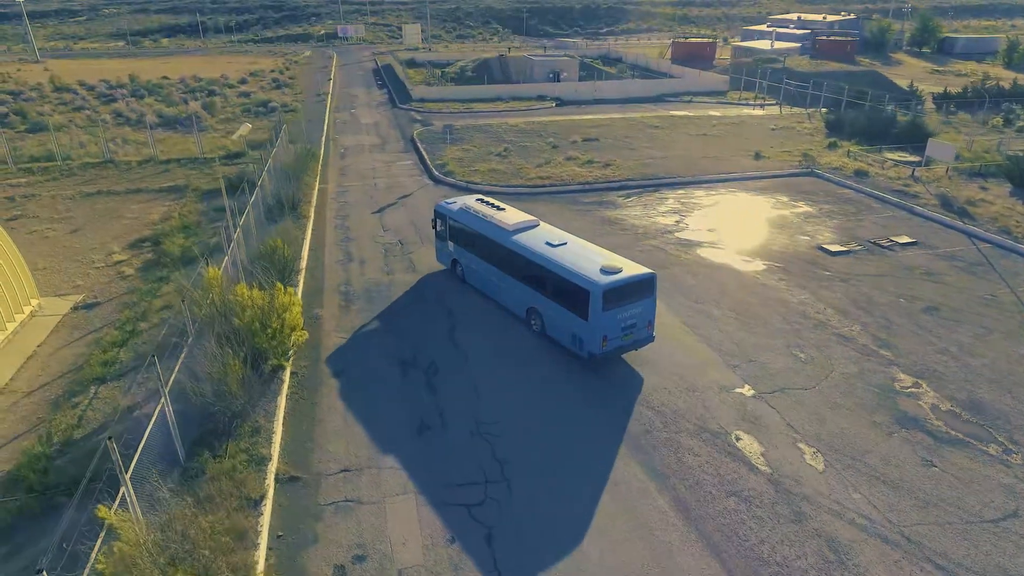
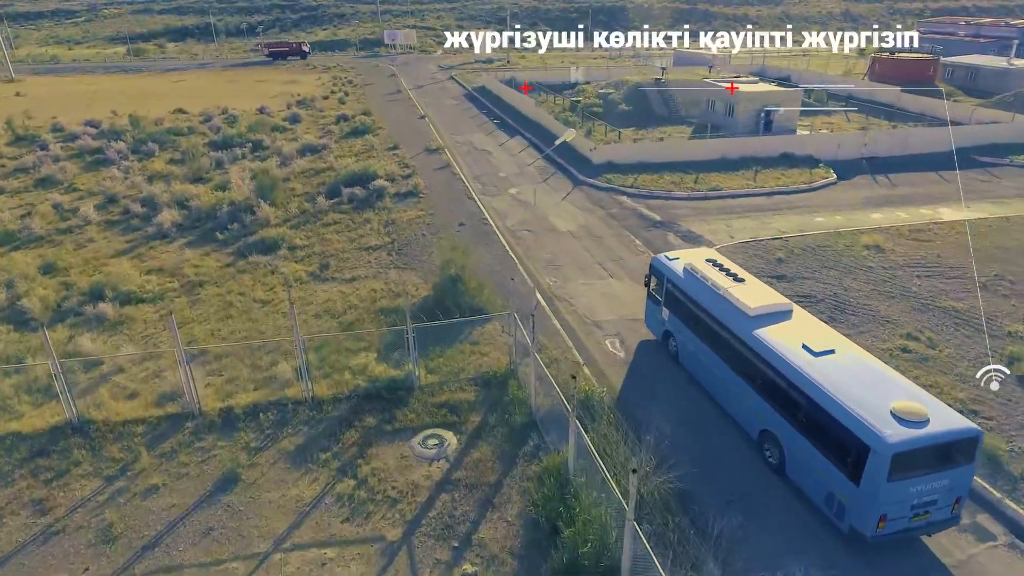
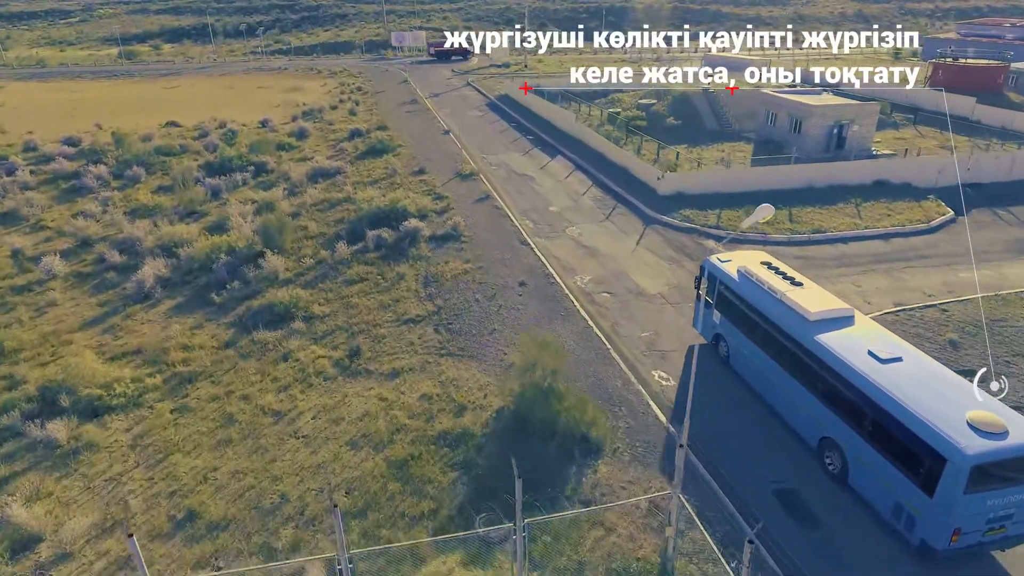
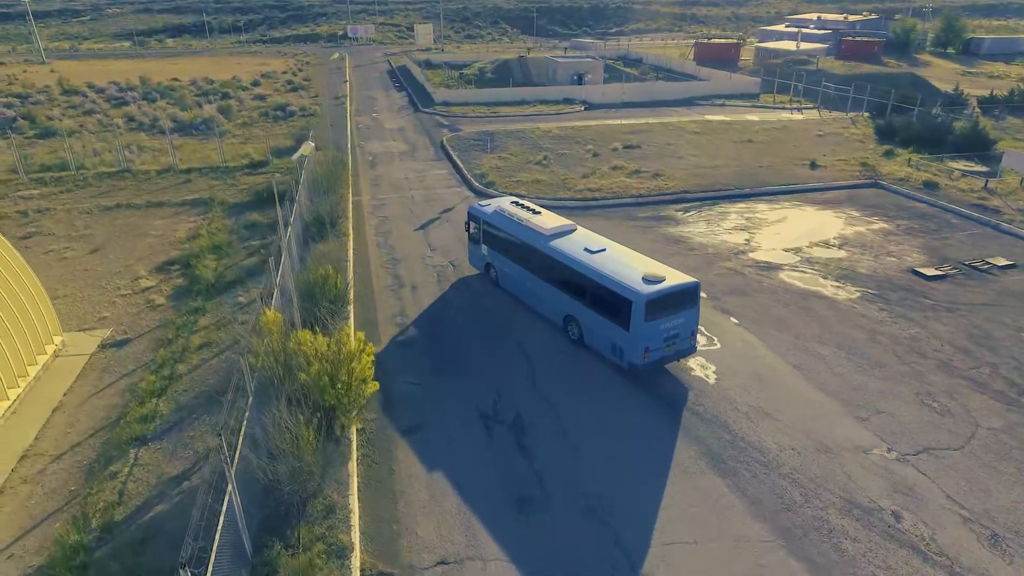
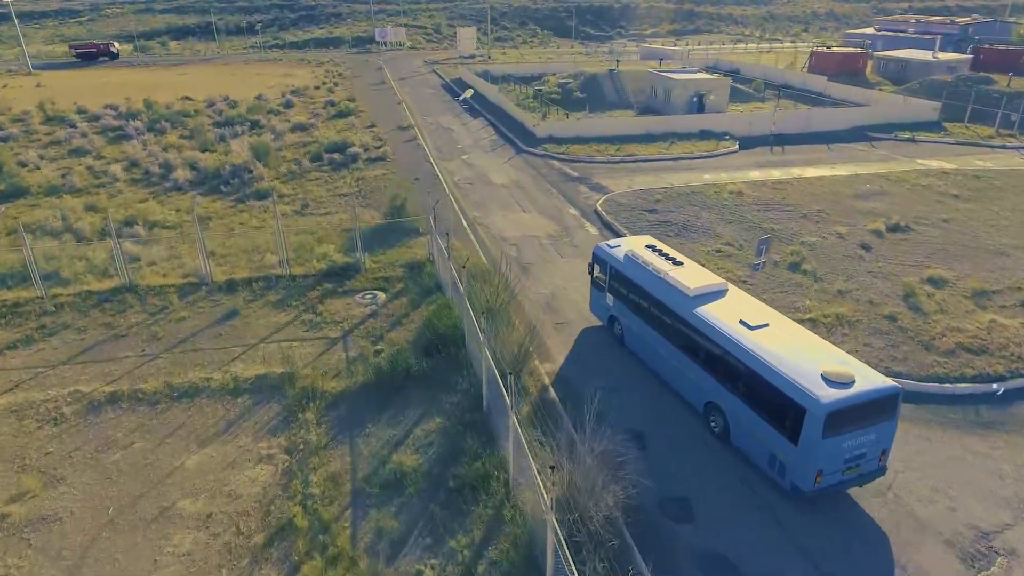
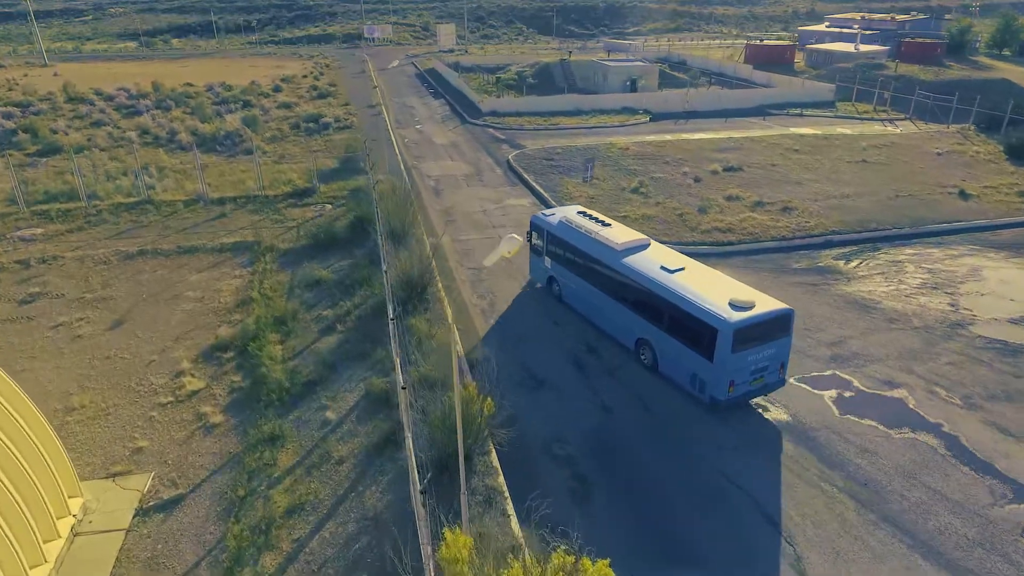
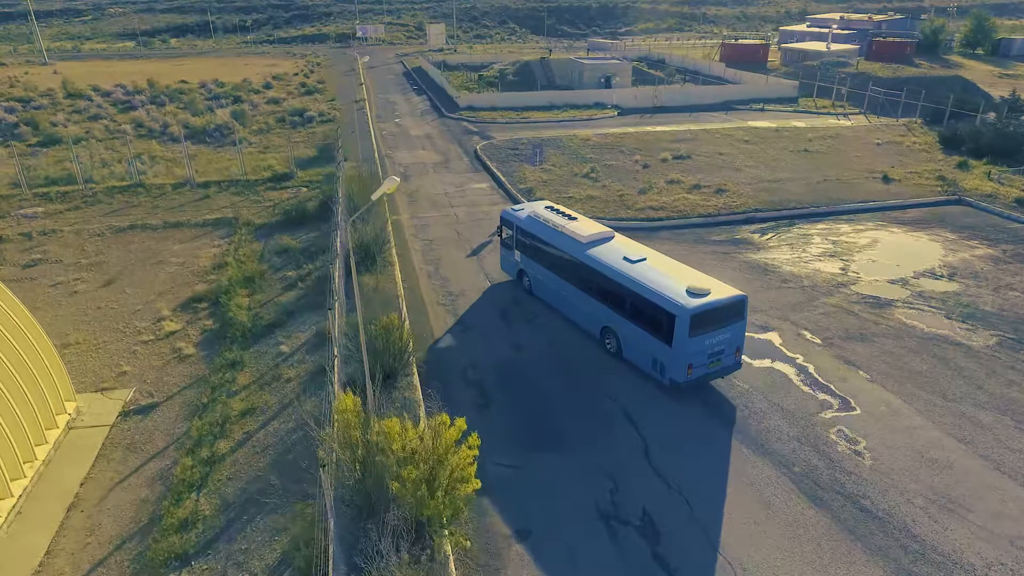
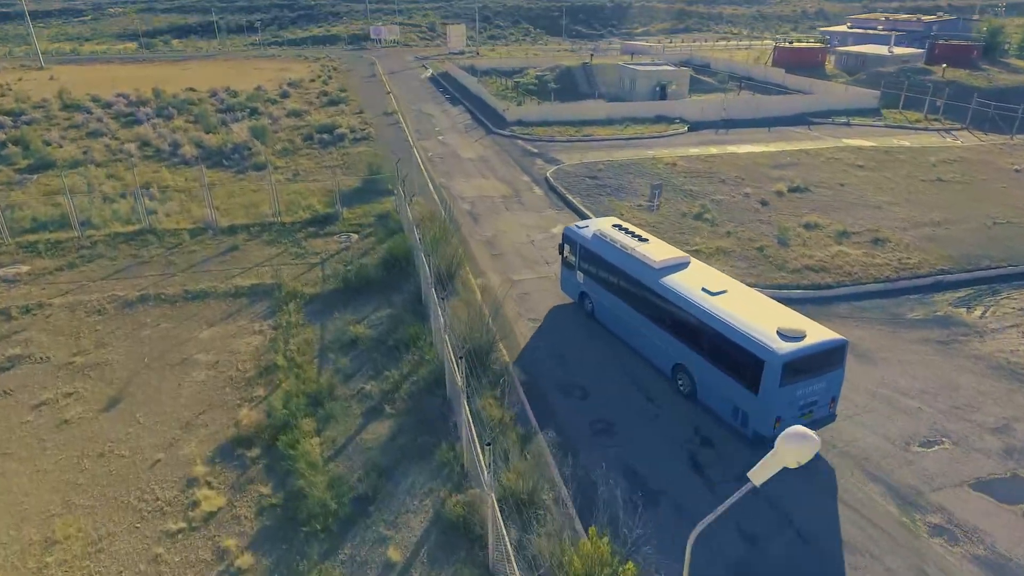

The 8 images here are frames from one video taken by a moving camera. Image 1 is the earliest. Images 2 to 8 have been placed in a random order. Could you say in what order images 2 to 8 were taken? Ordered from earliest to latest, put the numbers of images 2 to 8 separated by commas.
4, 7, 6, 8, 5, 2, 3
